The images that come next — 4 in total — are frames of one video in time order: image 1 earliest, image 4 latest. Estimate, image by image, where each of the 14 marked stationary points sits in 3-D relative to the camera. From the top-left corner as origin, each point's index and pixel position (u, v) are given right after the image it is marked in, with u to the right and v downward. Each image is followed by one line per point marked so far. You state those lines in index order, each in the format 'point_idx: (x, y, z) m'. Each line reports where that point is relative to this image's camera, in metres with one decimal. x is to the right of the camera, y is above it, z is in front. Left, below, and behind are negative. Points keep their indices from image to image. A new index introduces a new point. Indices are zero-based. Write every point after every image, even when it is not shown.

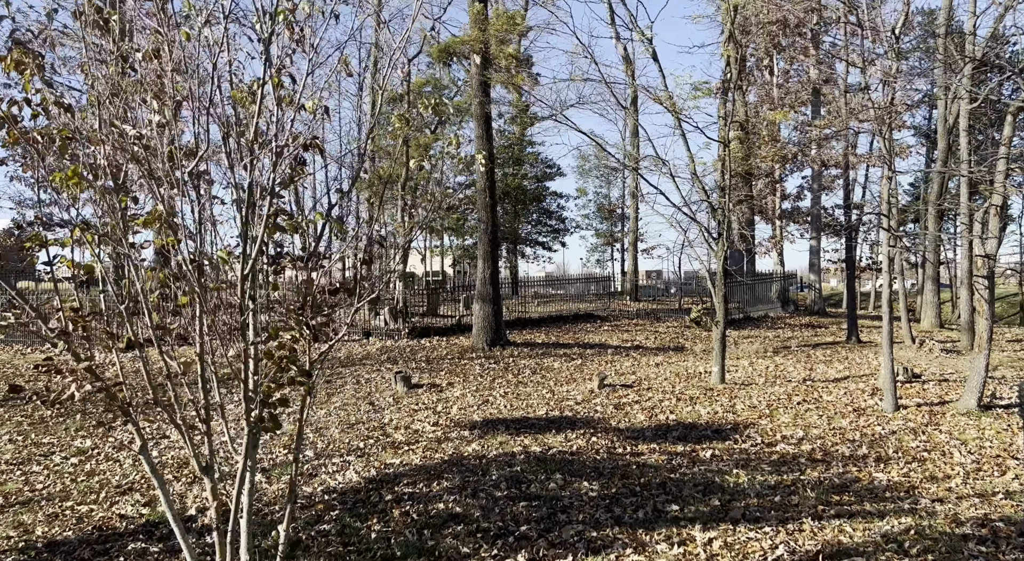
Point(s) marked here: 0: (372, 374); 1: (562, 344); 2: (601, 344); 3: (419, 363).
0: (-2.4, -1.6, +12.5) m
1: (+1.1, -1.4, +16.2) m
2: (+2.0, -1.4, +16.4) m
3: (-1.7, -1.5, +13.5) m
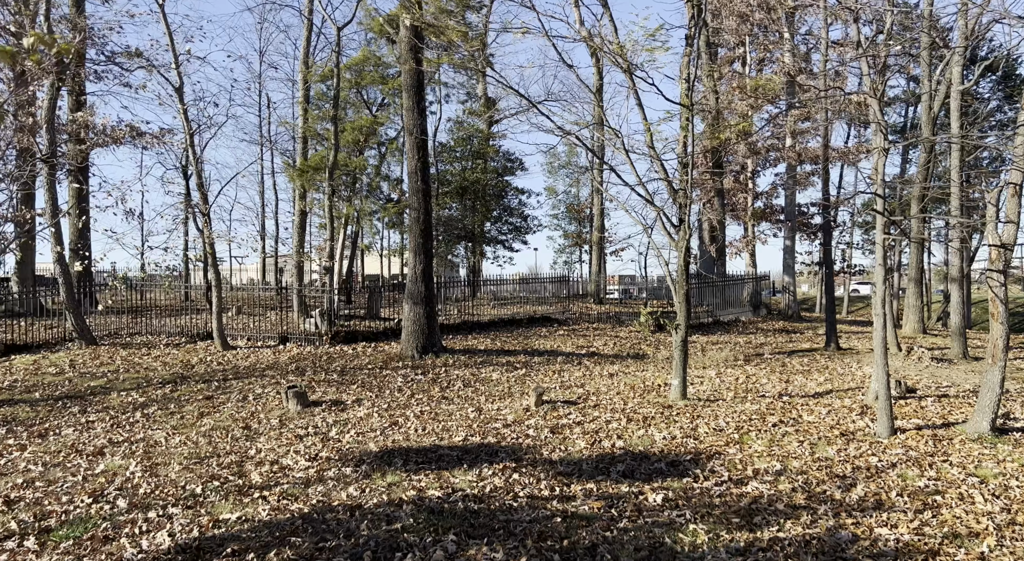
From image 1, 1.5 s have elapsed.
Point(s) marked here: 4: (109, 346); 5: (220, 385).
0: (-3.4, -1.5, +10.4) m
1: (-0.1, -1.3, +14.2) m
2: (+0.8, -1.4, +14.4) m
3: (-2.8, -1.5, +11.4) m
4: (-7.7, -1.3, +14.3) m
5: (-4.3, -1.5, +10.9) m
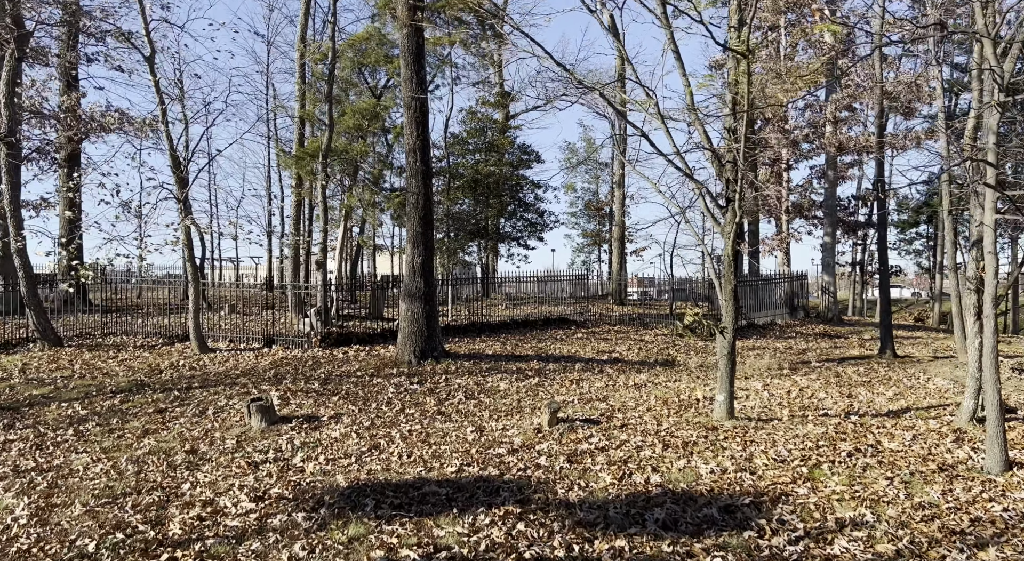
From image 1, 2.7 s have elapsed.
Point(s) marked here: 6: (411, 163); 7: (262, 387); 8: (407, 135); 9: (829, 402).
0: (-3.3, -1.4, +8.8) m
1: (+0.1, -1.3, +12.5) m
2: (+1.0, -1.3, +12.8) m
3: (-2.7, -1.4, +9.8) m
4: (-7.5, -1.2, +12.8) m
5: (-4.2, -1.4, +9.3) m
6: (-1.6, +1.9, +11.7) m
7: (-3.2, -1.4, +9.6) m
8: (-1.7, +2.3, +11.8) m
9: (+3.8, -1.5, +8.9) m
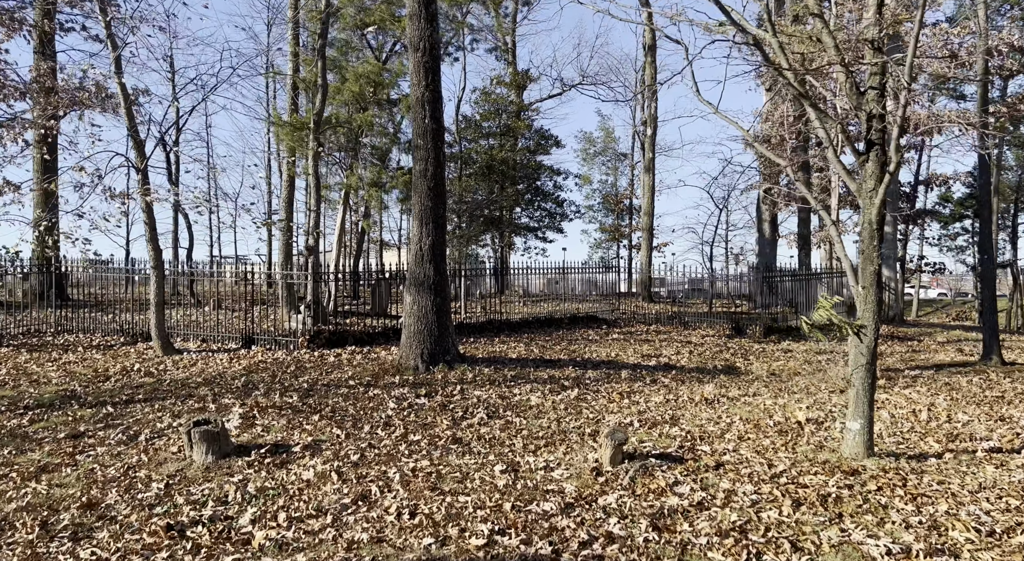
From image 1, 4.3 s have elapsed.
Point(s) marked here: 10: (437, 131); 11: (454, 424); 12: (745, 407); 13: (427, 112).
0: (-3.0, -1.3, +6.6) m
1: (+0.5, -1.1, +10.3) m
2: (+1.4, -1.1, +10.5) m
3: (-2.3, -1.2, +7.6) m
4: (-7.1, -1.0, +10.6) m
5: (-3.8, -1.3, +7.1) m
6: (-1.2, +2.0, +9.4) m
7: (-2.9, -1.2, +7.4) m
8: (-1.3, +2.5, +9.6) m
9: (+4.2, -1.3, +6.6) m
10: (-1.0, +1.9, +9.5) m
11: (-0.5, -1.3, +6.9) m
12: (+2.4, -1.3, +7.8) m
13: (-1.1, +2.1, +9.4) m
